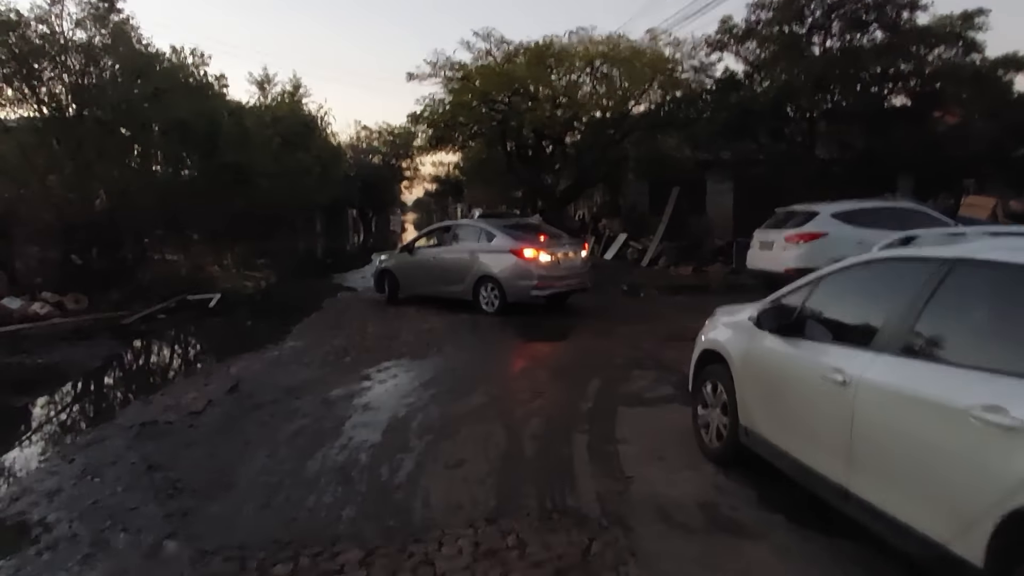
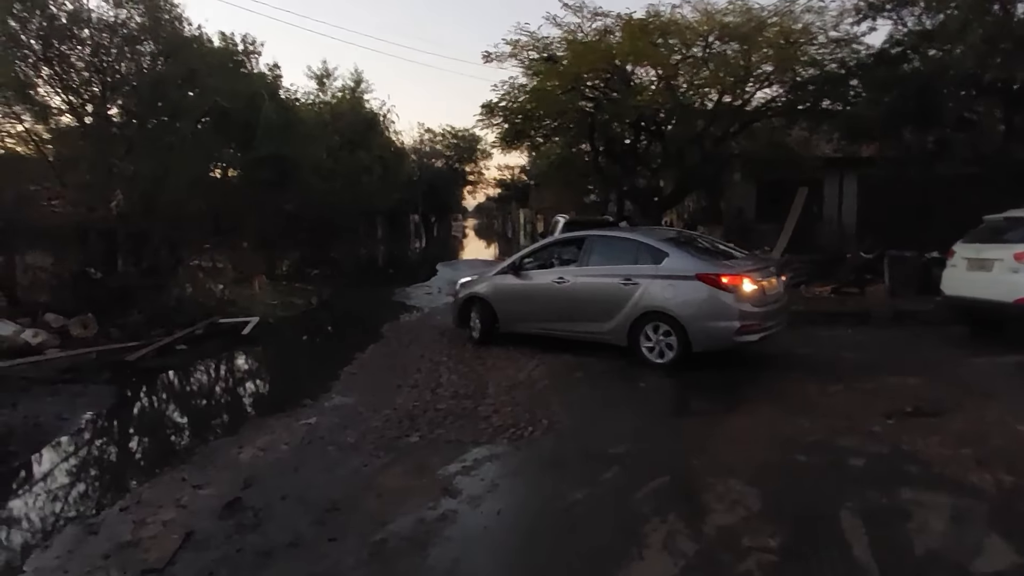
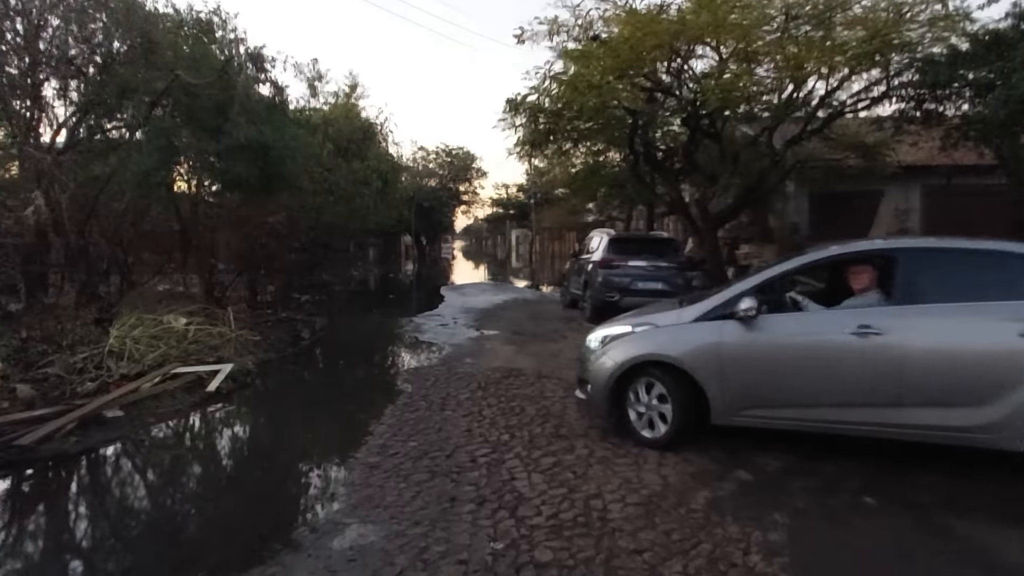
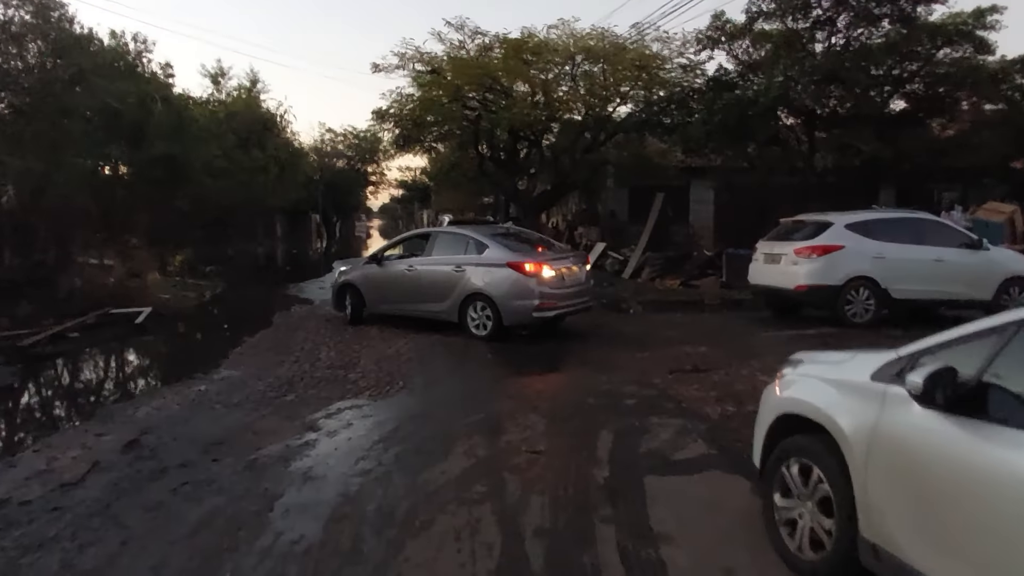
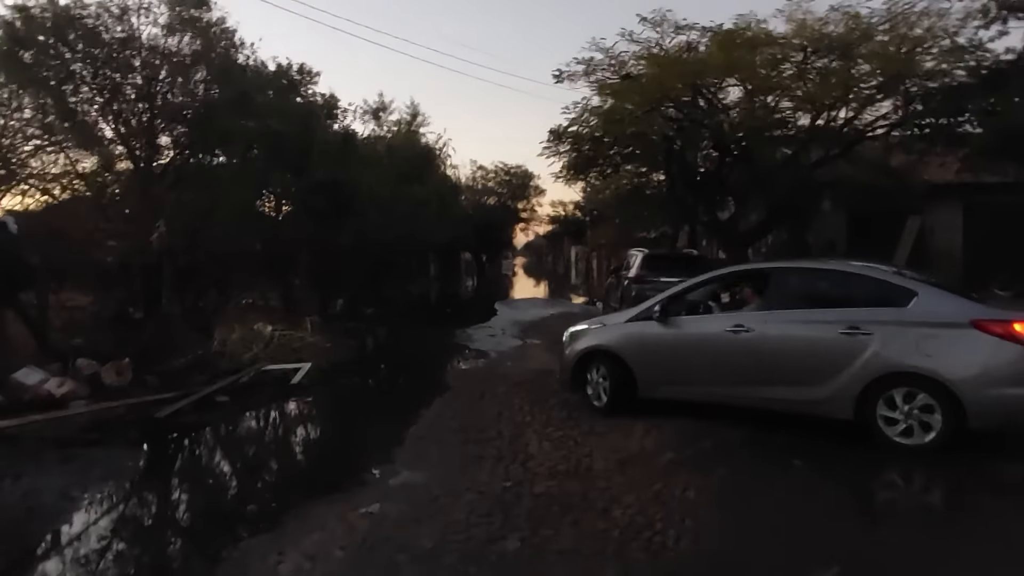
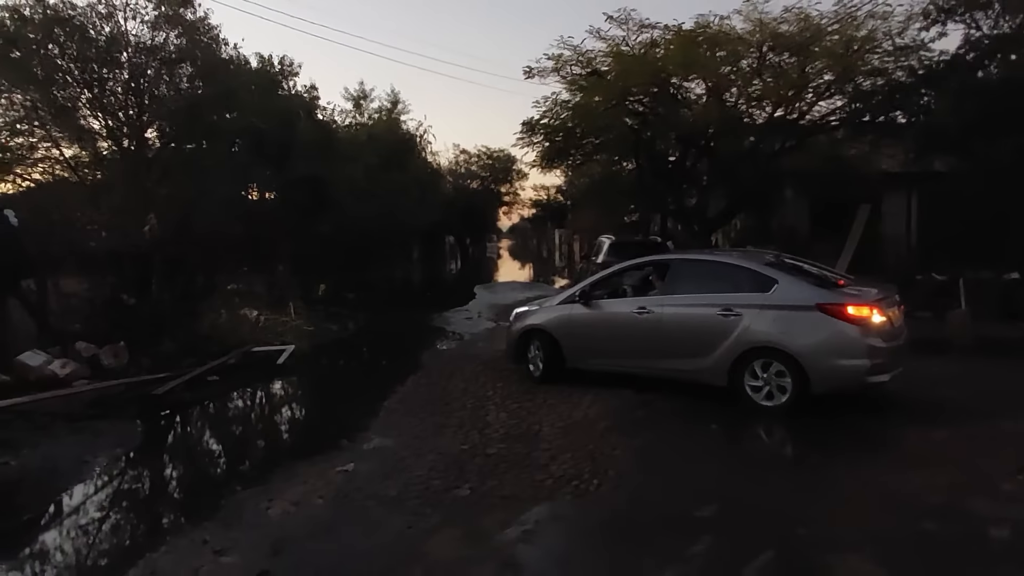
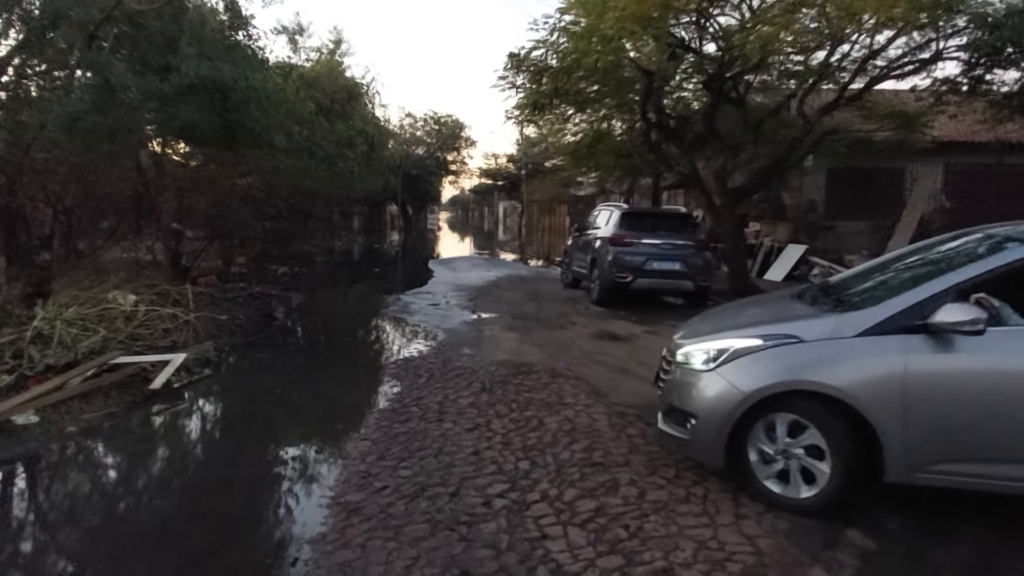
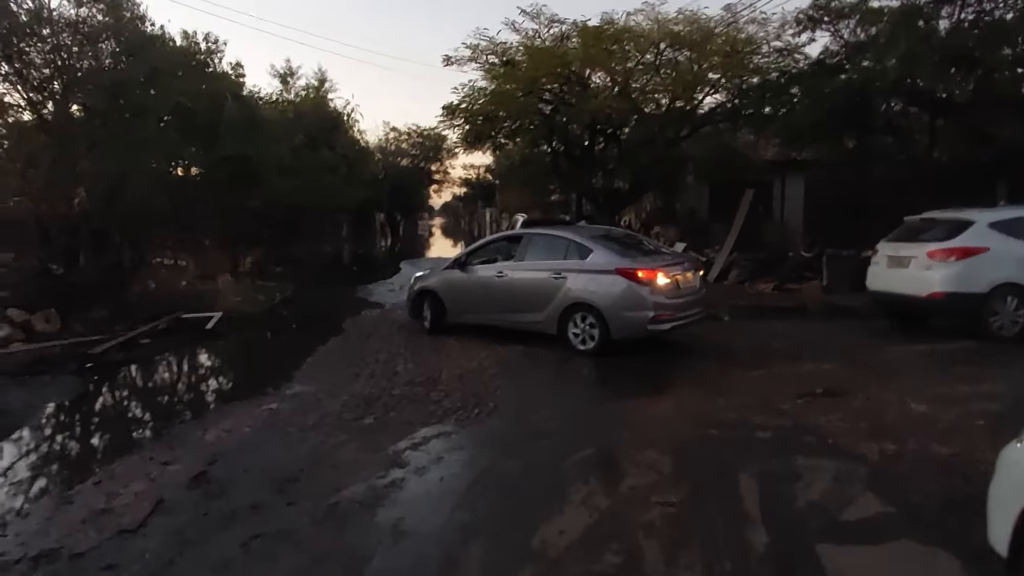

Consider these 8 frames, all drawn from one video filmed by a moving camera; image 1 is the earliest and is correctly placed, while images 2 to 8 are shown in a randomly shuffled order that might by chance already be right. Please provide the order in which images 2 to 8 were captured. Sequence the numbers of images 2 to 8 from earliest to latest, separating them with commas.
4, 8, 2, 6, 5, 3, 7
